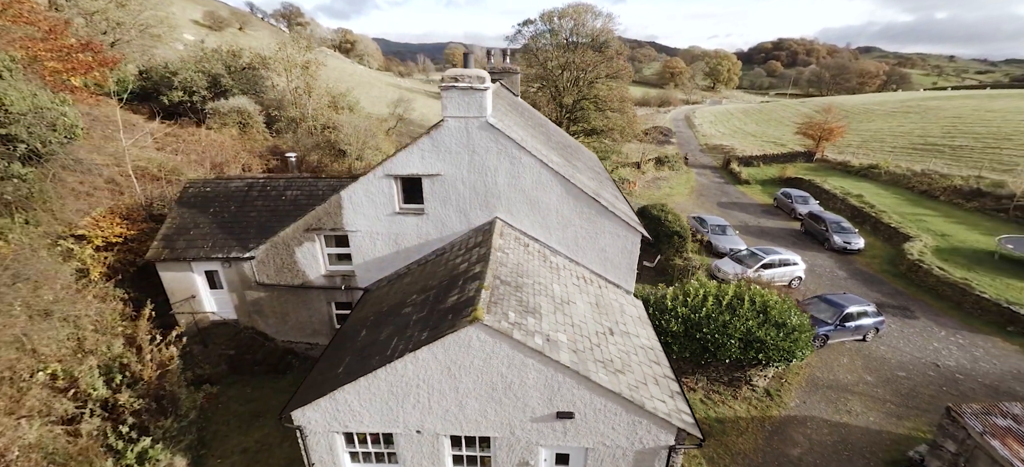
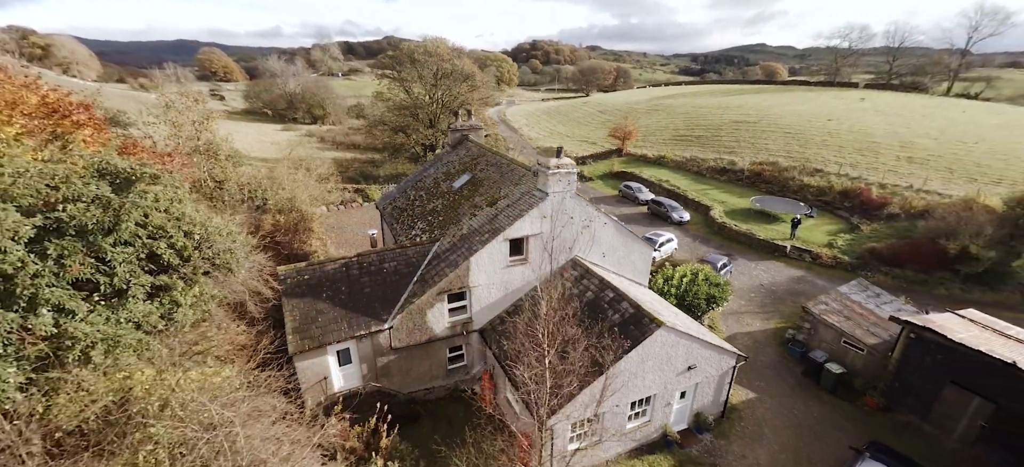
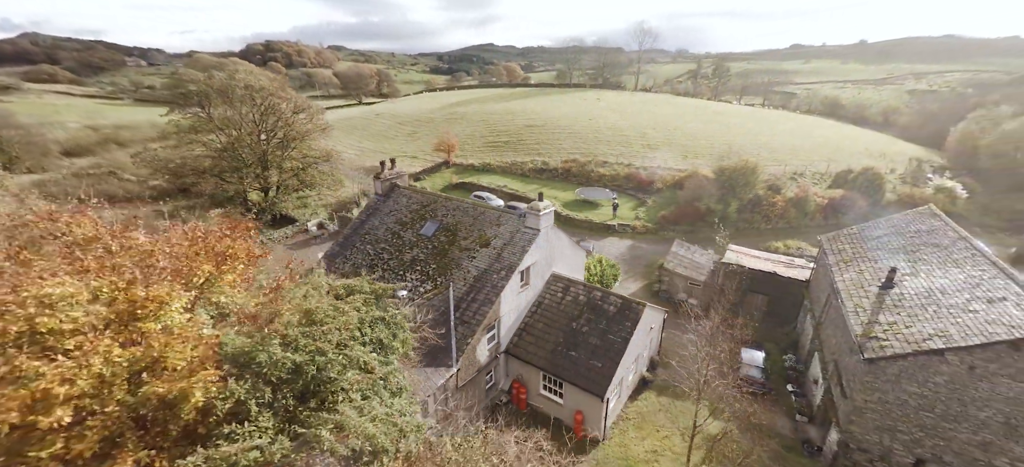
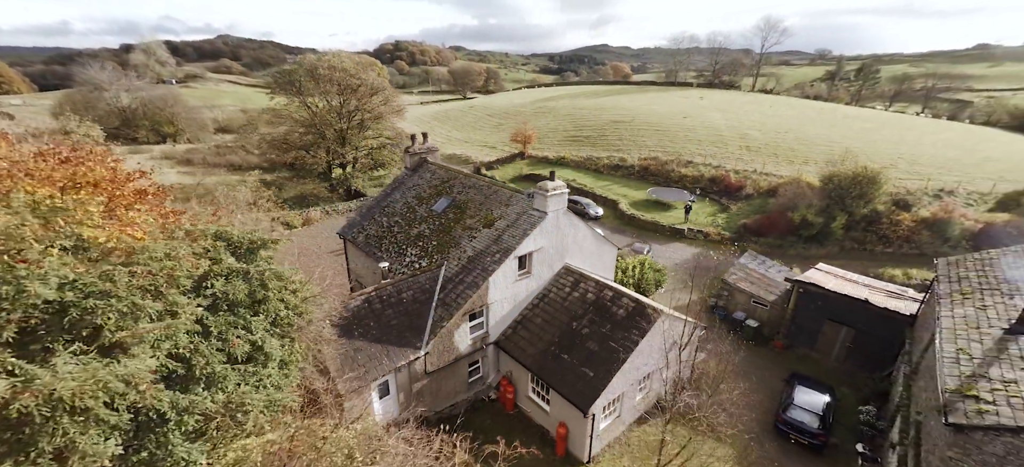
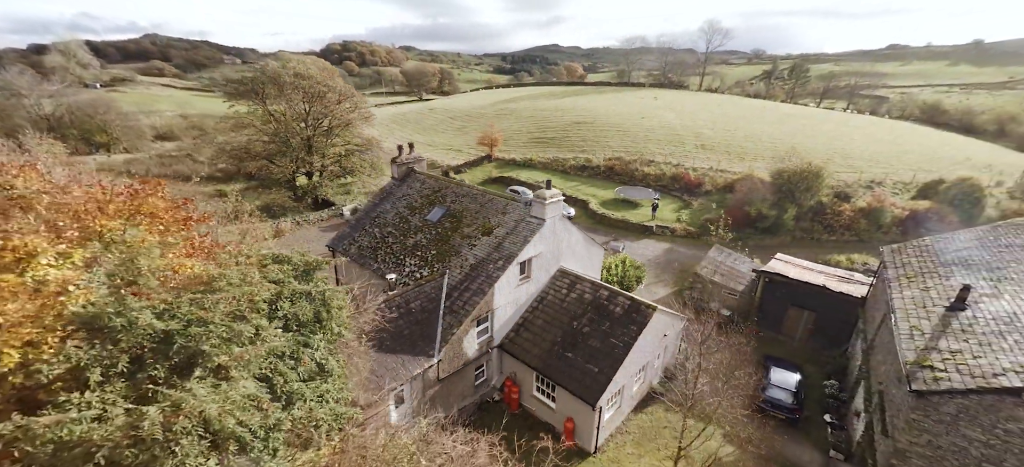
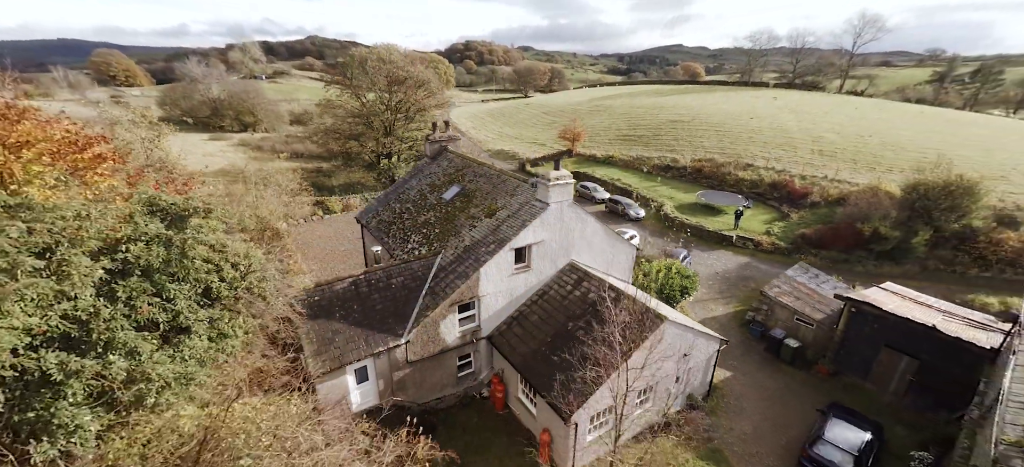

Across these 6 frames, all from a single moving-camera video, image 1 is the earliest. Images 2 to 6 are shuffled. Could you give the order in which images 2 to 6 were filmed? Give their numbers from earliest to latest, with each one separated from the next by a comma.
2, 6, 4, 5, 3
